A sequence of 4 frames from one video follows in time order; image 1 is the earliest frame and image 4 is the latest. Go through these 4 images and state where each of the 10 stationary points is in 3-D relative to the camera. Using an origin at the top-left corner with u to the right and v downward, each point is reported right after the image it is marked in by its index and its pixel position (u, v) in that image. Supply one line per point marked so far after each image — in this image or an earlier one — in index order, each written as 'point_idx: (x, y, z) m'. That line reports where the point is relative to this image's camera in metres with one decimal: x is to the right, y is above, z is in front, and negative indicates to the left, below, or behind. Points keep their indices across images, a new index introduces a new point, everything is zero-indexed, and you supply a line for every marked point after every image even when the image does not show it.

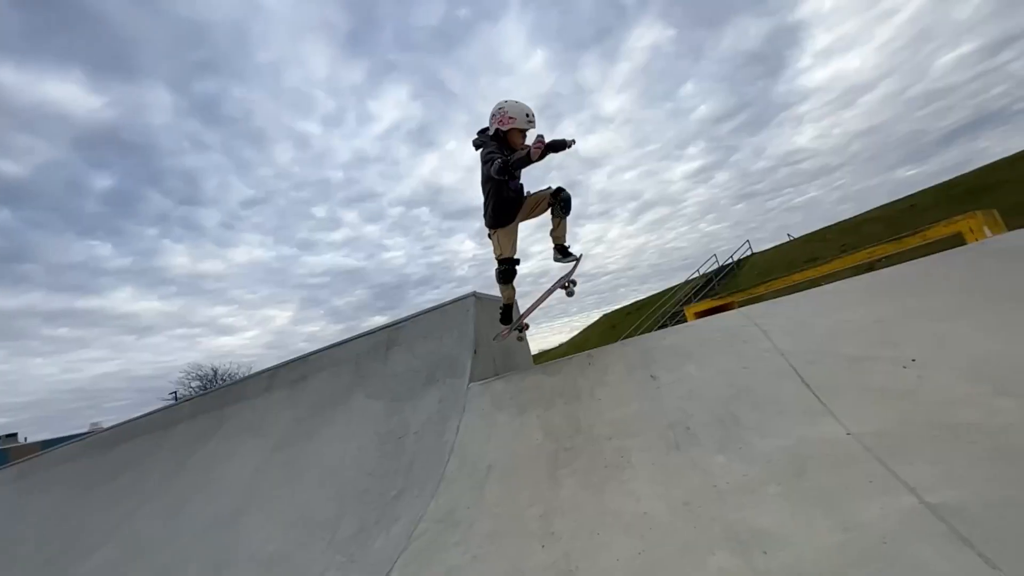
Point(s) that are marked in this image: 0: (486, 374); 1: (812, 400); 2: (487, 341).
0: (-0.3, -0.9, +4.6) m
1: (+1.8, -0.7, +2.6) m
2: (-0.3, -0.6, +4.9) m
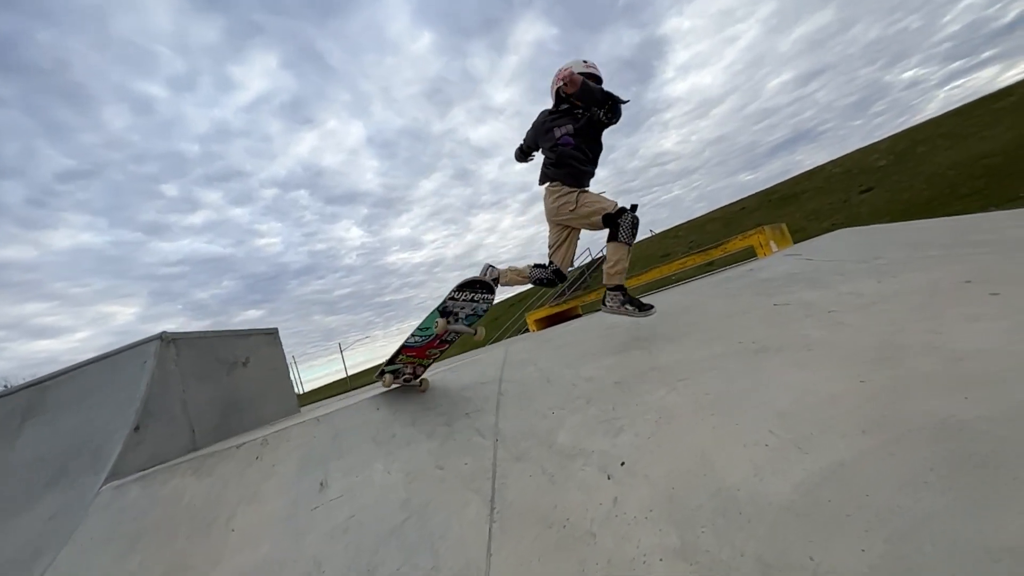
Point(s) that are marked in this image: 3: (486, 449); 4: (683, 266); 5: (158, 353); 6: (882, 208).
0: (-2.6, -1.3, +3.2) m
1: (-0.1, -1.0, +1.7) m
2: (-2.7, -0.9, +3.5) m
3: (-0.1, -0.8, +2.3) m
4: (+3.2, +0.4, +8.0) m
5: (-2.9, -0.5, +3.5) m
6: (+15.0, +3.2, +17.4) m
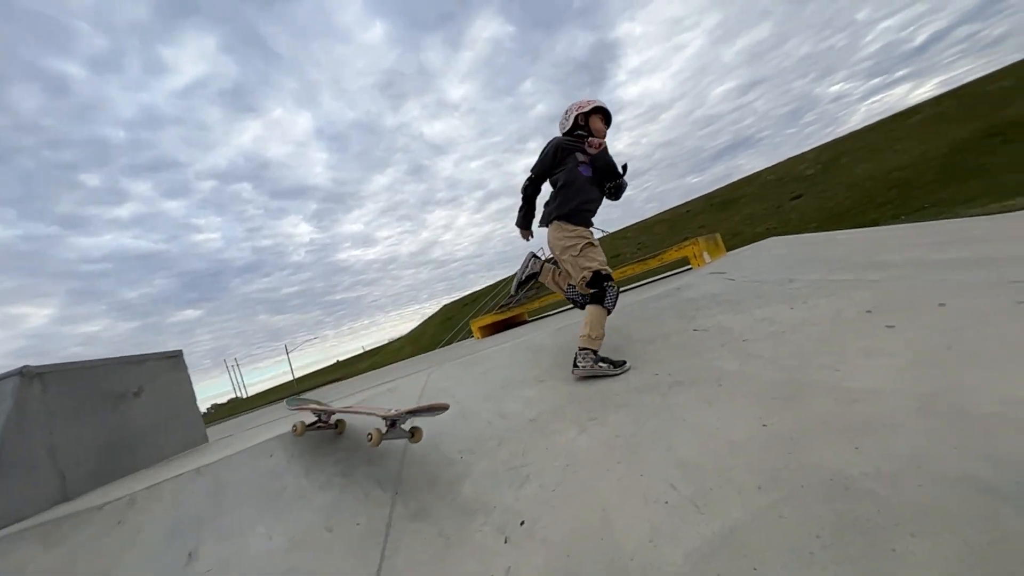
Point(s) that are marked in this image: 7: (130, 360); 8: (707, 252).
0: (-3.2, -1.4, +2.7) m
1: (-0.5, -1.2, +1.5) m
2: (-3.3, -1.1, +3.0) m
3: (-0.6, -1.0, +2.1) m
4: (+2.1, +0.3, +8.1) m
5: (-3.5, -0.7, +3.0) m
6: (+12.9, +3.2, +18.7) m
7: (-3.5, -0.7, +3.9) m
8: (+3.2, +0.6, +7.1) m
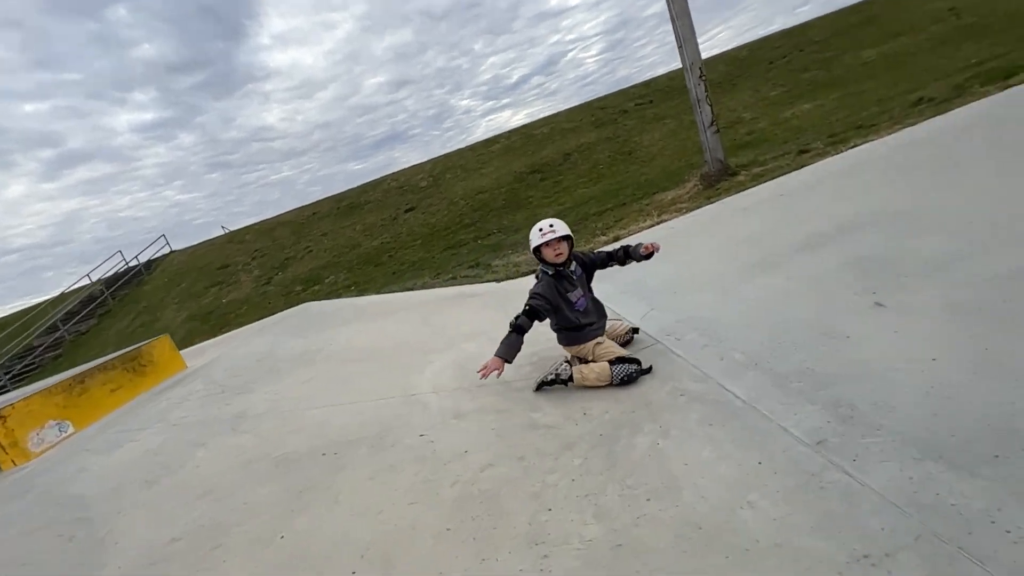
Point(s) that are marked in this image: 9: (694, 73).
0: (-5.6, -3.7, -3.8) m
1: (-2.8, -3.2, -2.9) m
2: (-5.9, -3.3, -3.6) m
3: (-3.2, -3.0, -2.6) m
4: (-5.3, -1.5, +3.6) m
5: (-6.0, -3.0, -3.8) m
6: (-4.5, +2.2, +18.5) m
7: (-6.6, -2.9, -3.1) m
8: (-3.8, -1.1, +3.6) m
9: (+4.4, +5.3, +10.6) m
